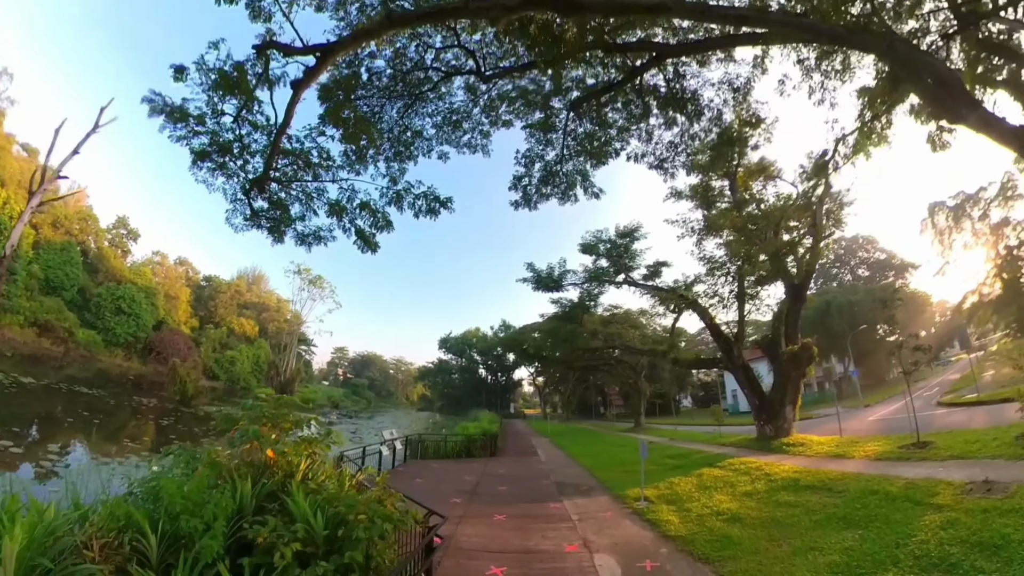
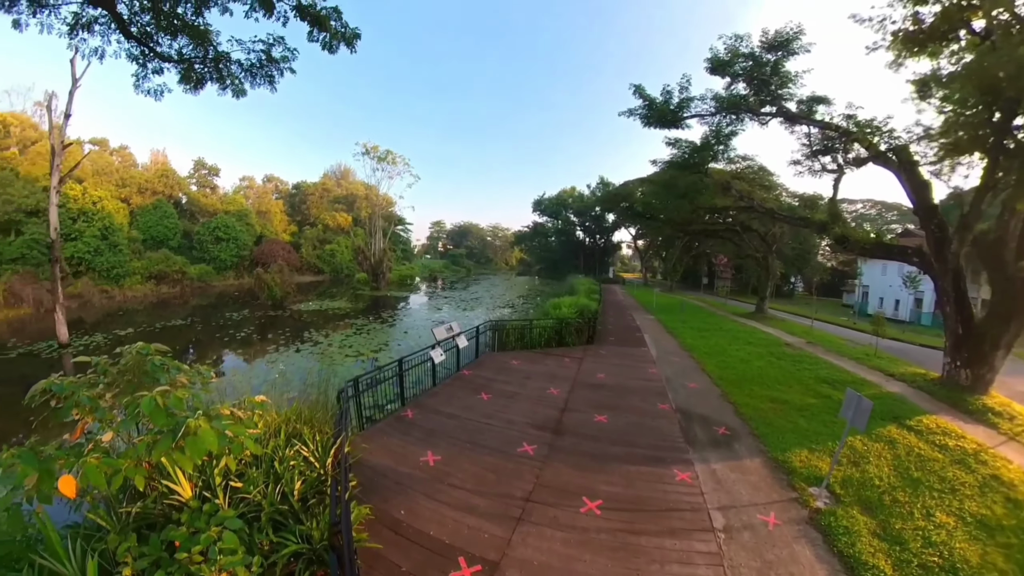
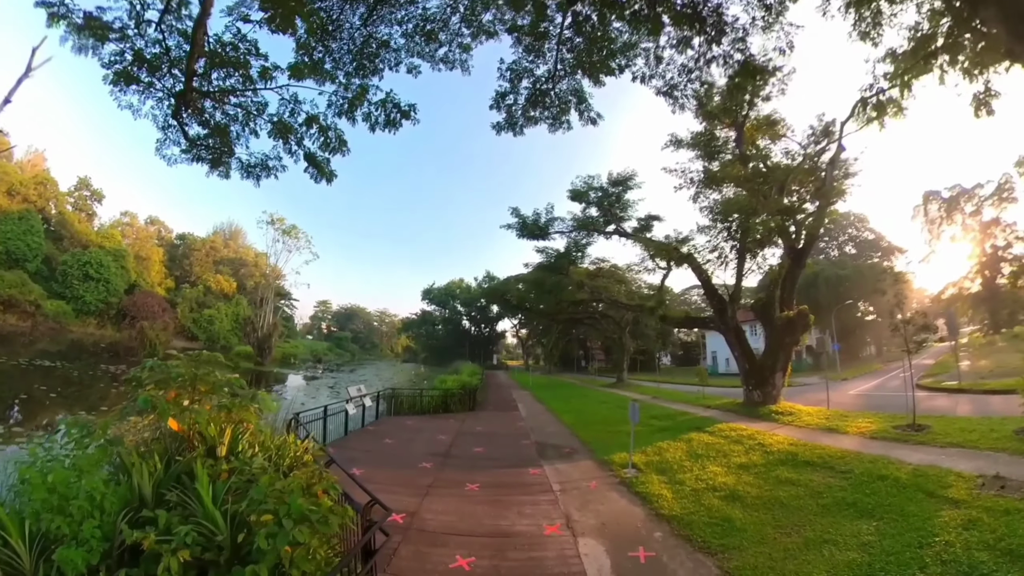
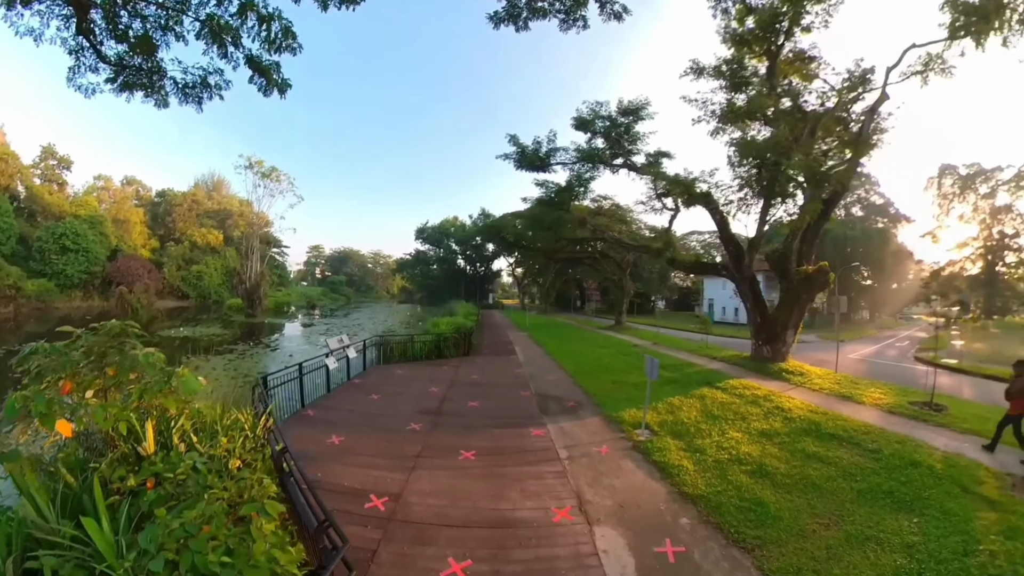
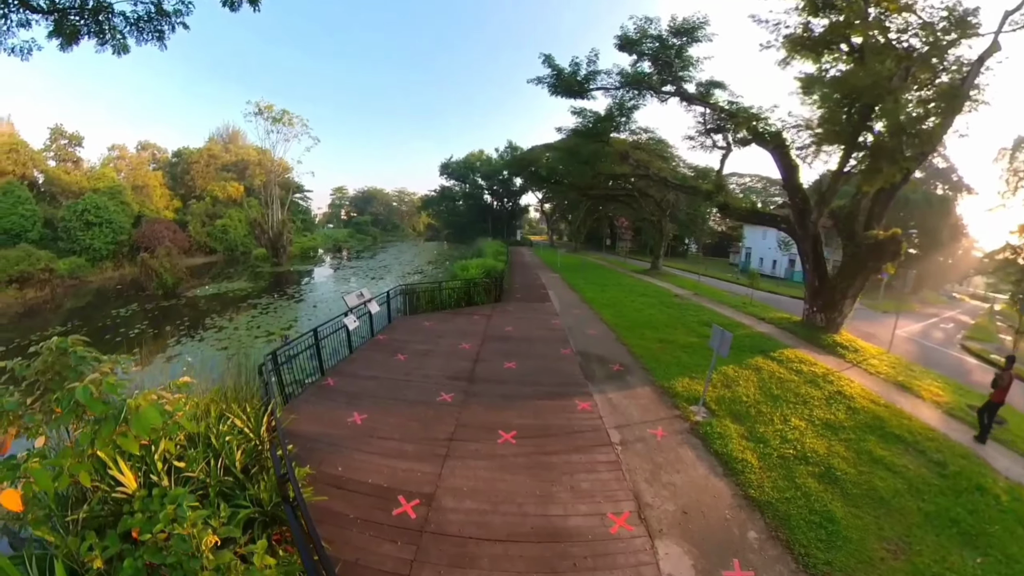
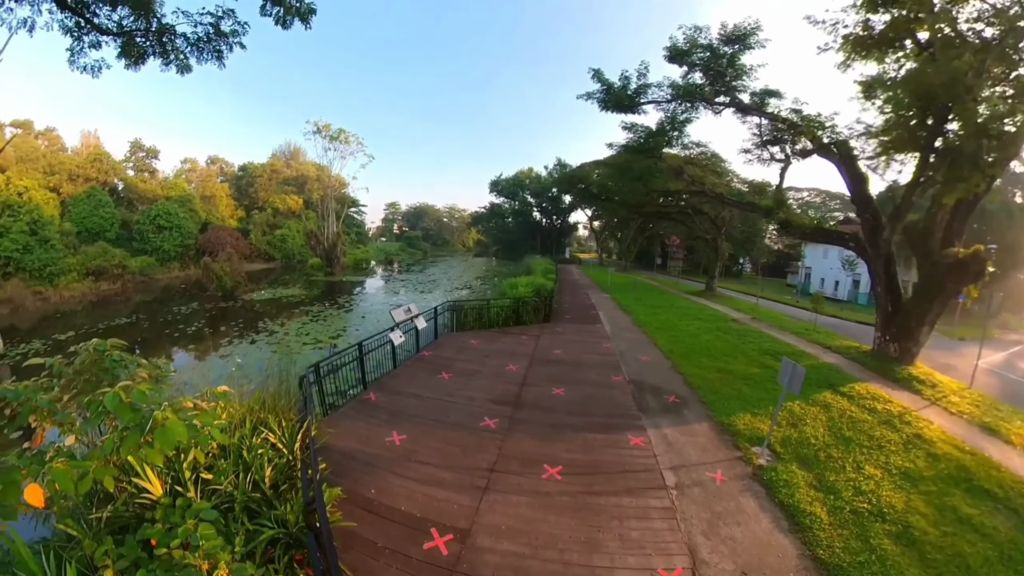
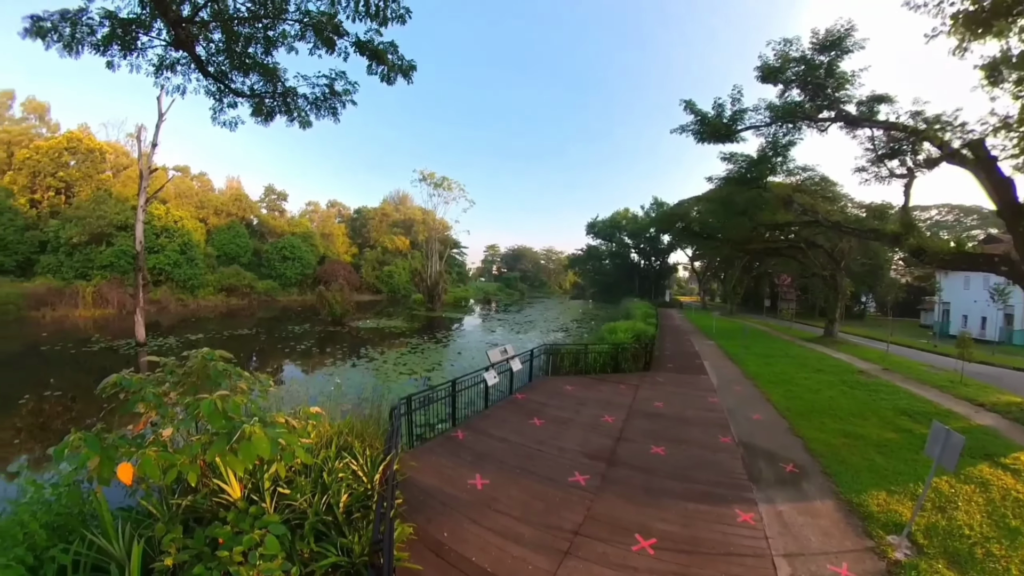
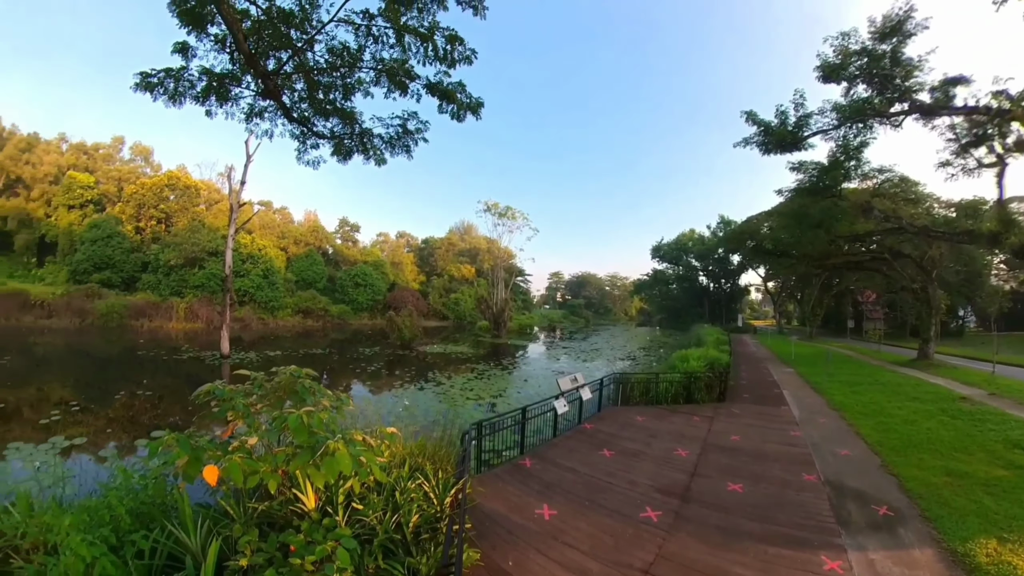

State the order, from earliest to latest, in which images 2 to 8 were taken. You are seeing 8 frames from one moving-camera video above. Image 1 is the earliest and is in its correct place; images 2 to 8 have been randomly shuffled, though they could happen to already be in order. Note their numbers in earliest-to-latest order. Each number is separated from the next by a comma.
3, 4, 5, 6, 2, 7, 8
